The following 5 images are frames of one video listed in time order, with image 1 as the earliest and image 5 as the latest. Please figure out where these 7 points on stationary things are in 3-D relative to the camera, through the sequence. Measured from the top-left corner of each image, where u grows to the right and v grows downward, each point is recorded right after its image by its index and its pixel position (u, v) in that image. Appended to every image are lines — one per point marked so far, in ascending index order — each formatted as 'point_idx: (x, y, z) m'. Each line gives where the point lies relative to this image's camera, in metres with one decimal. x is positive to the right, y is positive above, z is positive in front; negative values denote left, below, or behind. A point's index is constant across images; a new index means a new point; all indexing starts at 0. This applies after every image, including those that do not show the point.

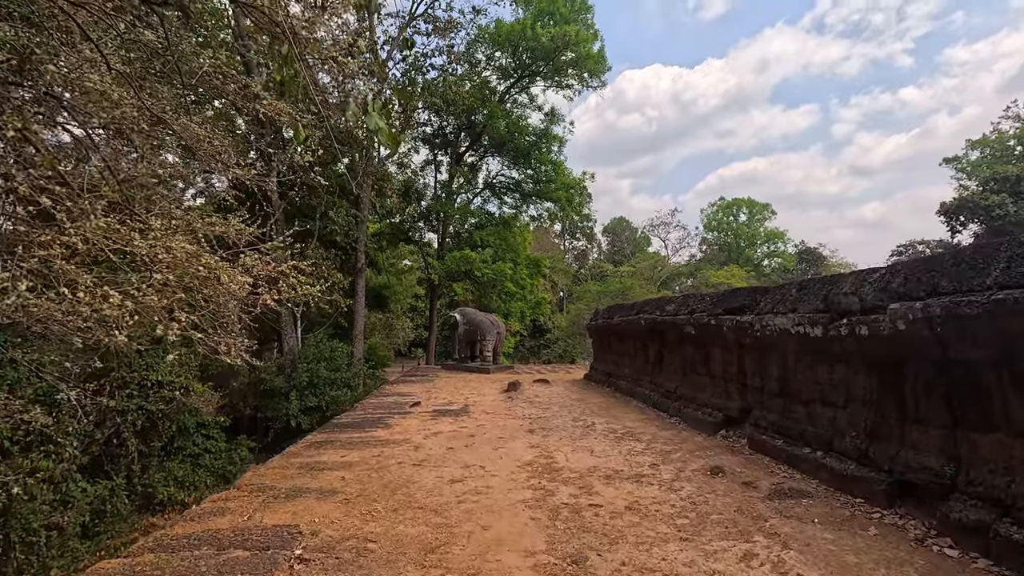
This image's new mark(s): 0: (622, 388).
0: (+1.4, -1.2, +6.7) m
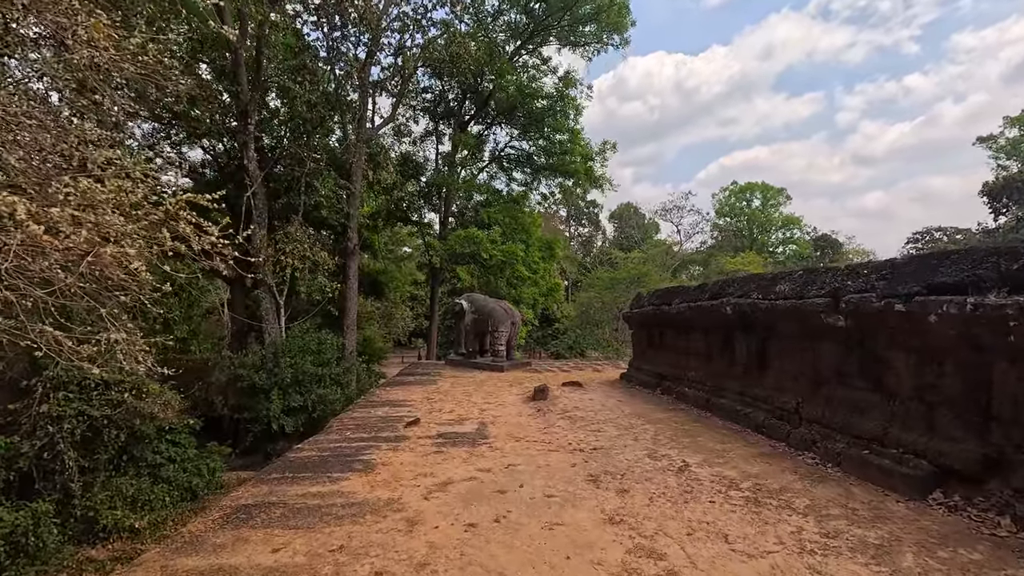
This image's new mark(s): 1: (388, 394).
0: (+1.7, -1.0, +5.0) m
1: (-1.4, -1.2, +6.2) m
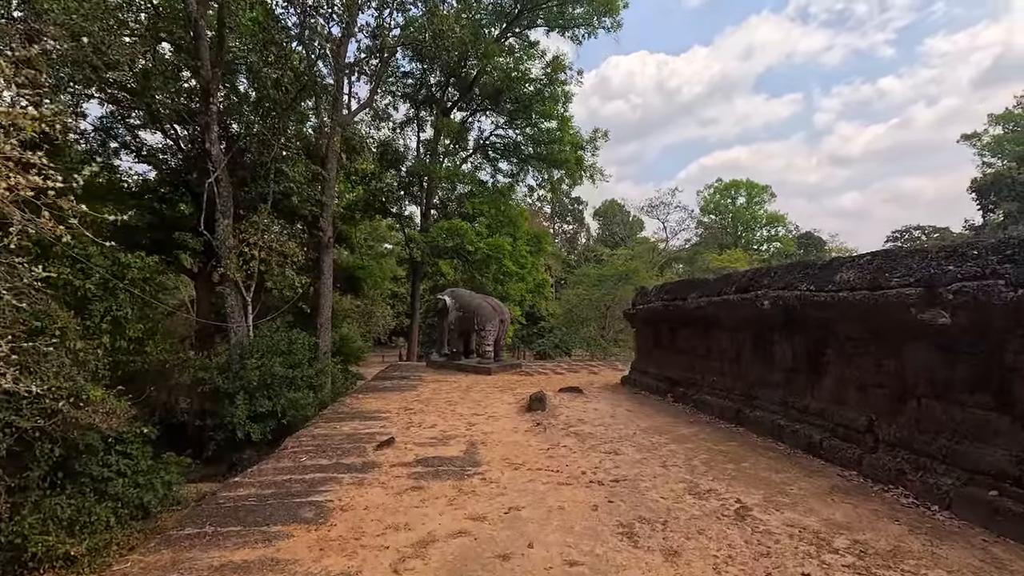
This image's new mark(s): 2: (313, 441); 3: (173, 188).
0: (+1.6, -0.9, +4.3) m
1: (-1.5, -1.2, +5.4) m
2: (-1.4, -1.1, +3.8) m
3: (-7.1, +2.1, +11.4) m
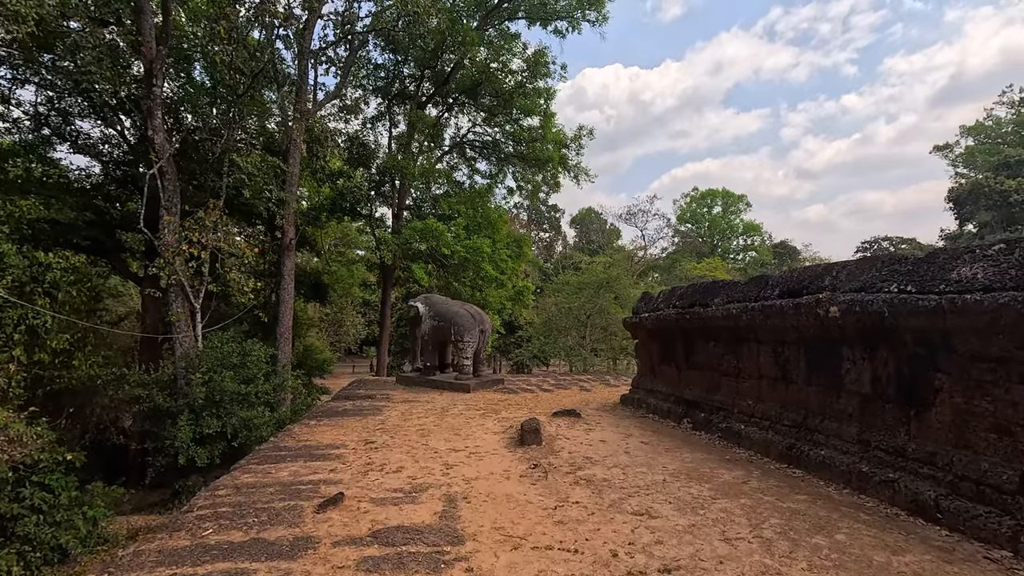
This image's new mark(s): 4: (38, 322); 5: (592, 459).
0: (+1.5, -1.0, +3.5) m
1: (-1.7, -1.2, +4.4) m
2: (-1.4, -1.1, +2.8) m
3: (-7.5, +2.0, +10.2) m
4: (-5.8, -0.4, +6.3) m
5: (+0.5, -1.1, +3.3) m
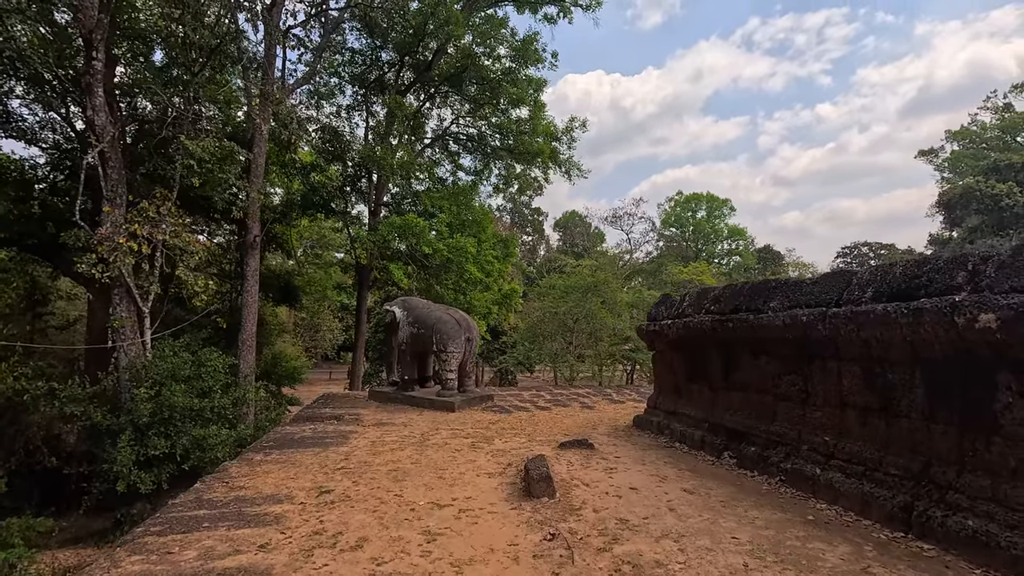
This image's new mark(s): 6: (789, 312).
0: (+1.6, -1.0, +2.6) m
1: (-1.7, -1.2, +3.4) m
2: (-1.4, -1.1, +1.8) m
3: (-7.7, +1.9, +9.0) m
4: (-5.9, -0.4, +5.2) m
5: (+0.5, -1.1, +2.4) m
6: (+1.6, -0.1, +3.0) m
